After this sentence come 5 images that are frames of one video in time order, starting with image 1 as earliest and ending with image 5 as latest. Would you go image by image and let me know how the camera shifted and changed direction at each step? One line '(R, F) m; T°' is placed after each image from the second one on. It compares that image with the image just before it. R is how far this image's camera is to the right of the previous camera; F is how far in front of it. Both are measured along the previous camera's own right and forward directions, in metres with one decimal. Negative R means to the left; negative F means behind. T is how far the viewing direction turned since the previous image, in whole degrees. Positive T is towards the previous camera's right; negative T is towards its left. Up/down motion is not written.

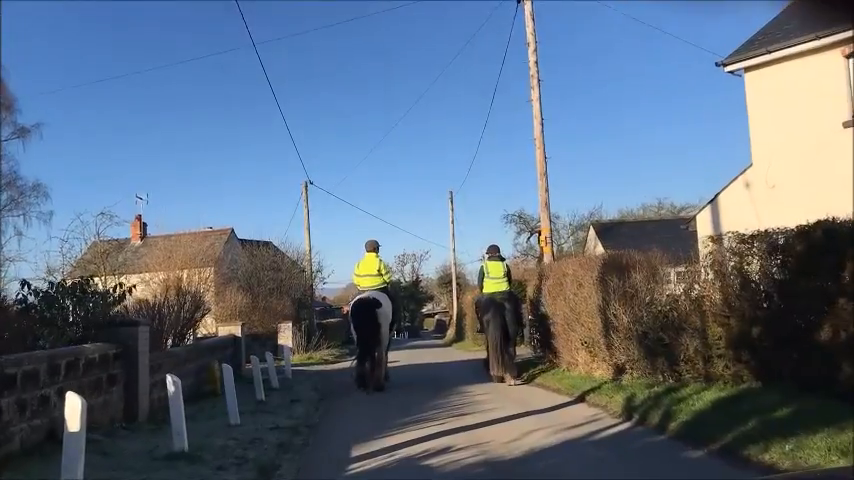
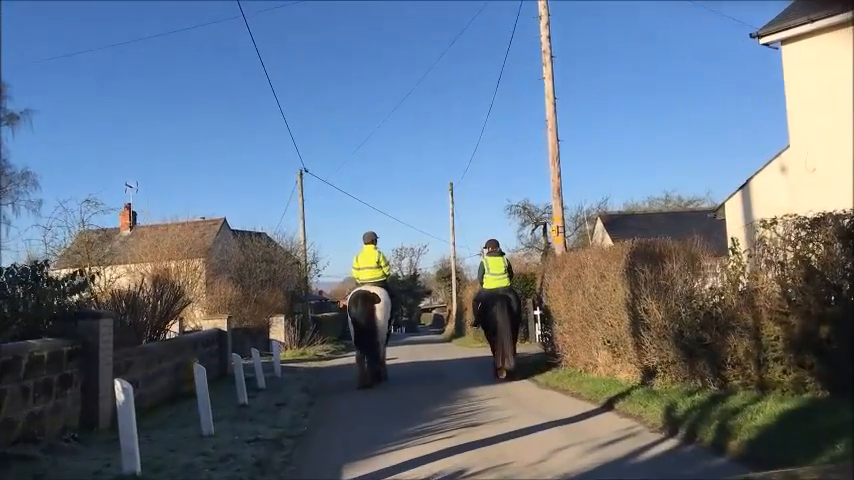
(-0.1, +1.3) m; 0°
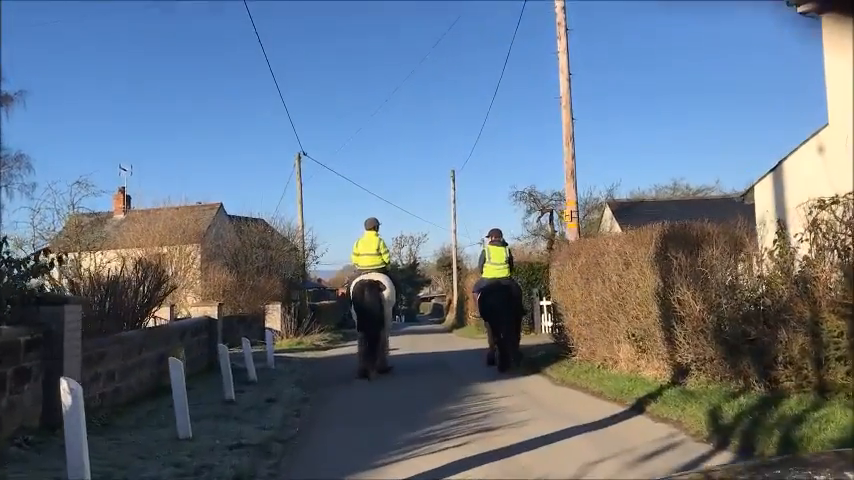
(-0.1, +1.0) m; 0°
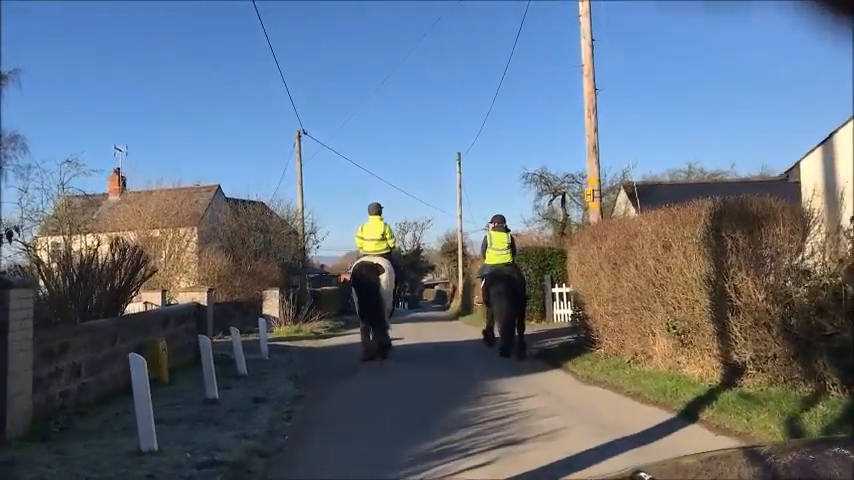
(-0.1, +1.2) m; 0°
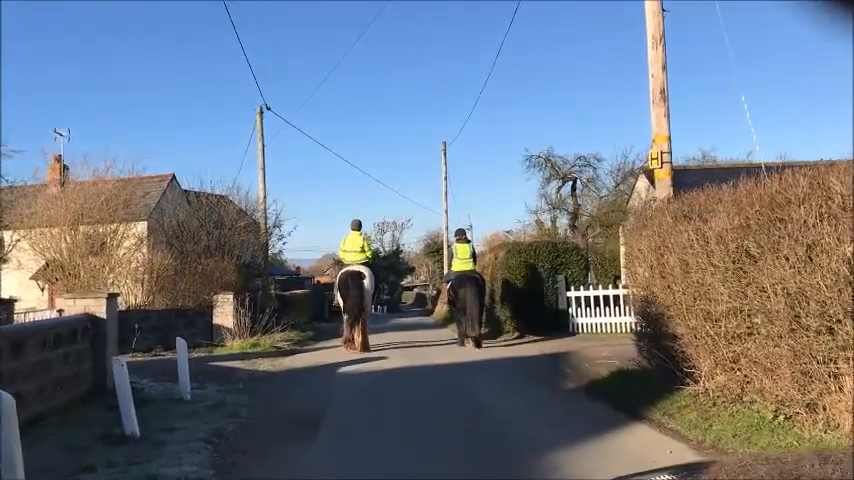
(-0.2, +4.0) m; +2°
